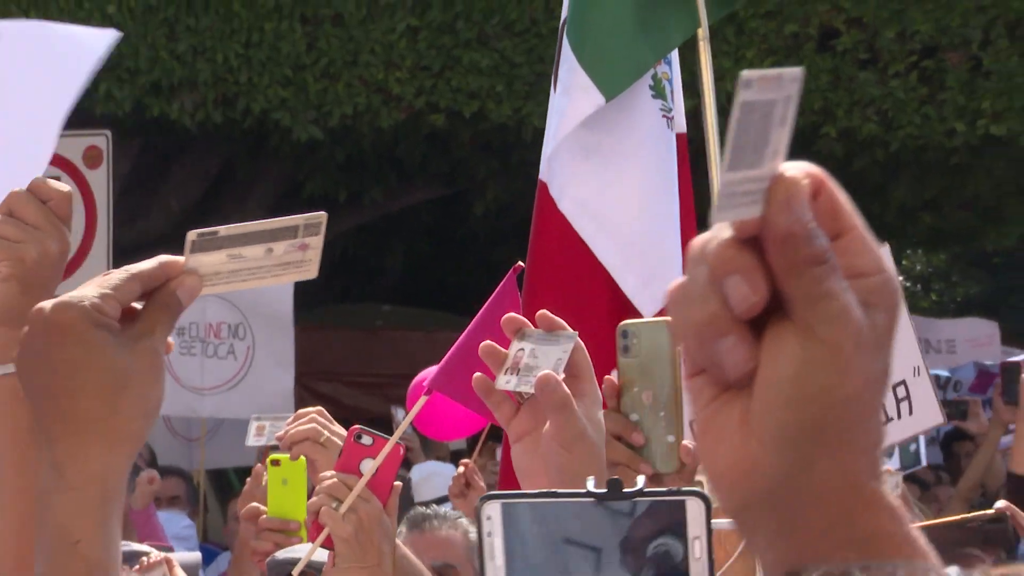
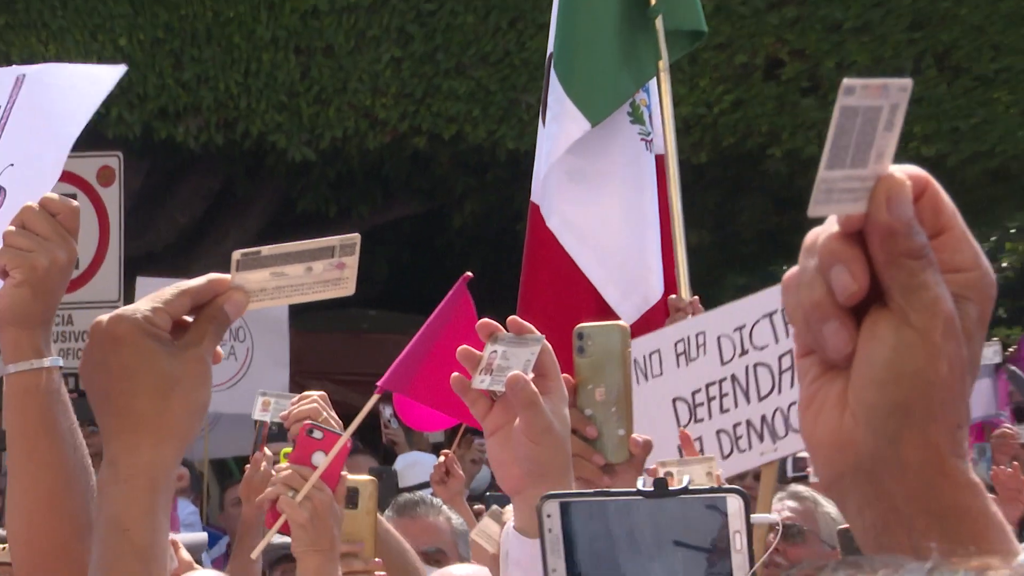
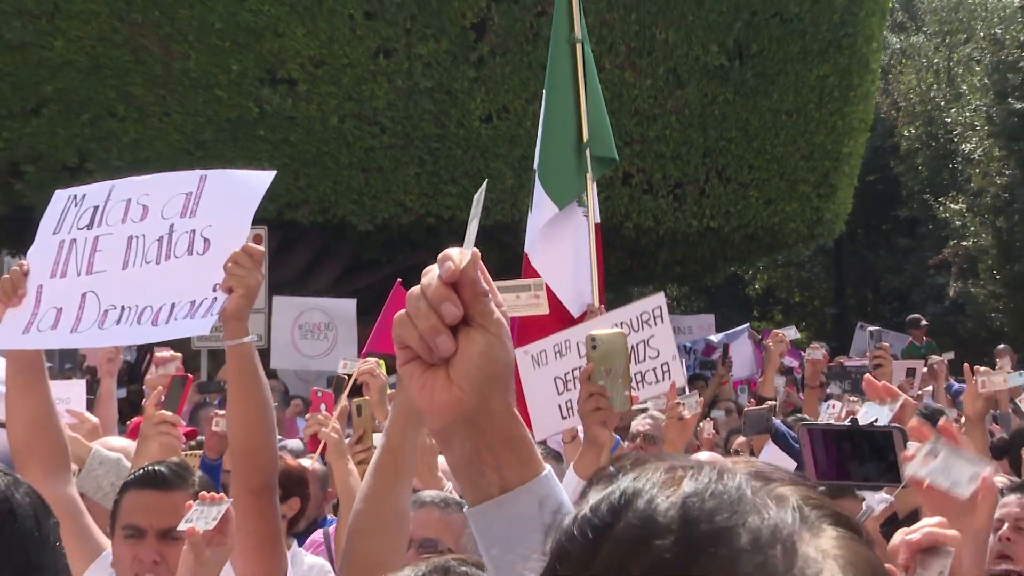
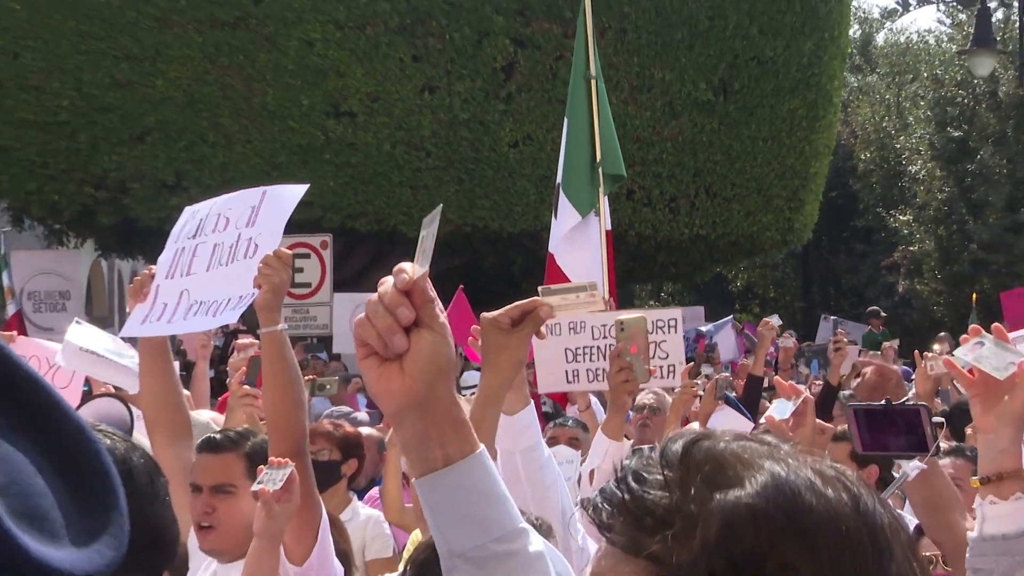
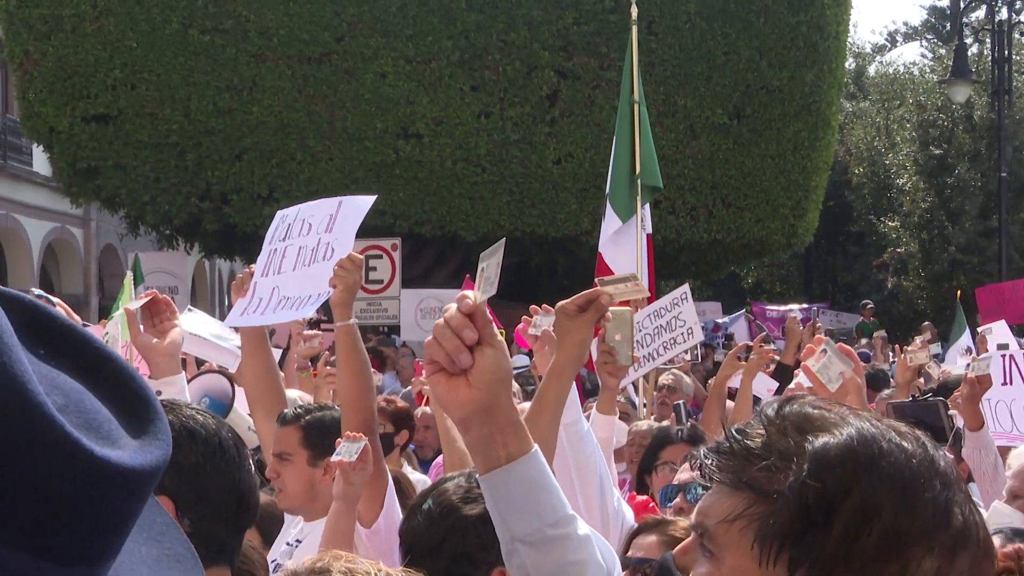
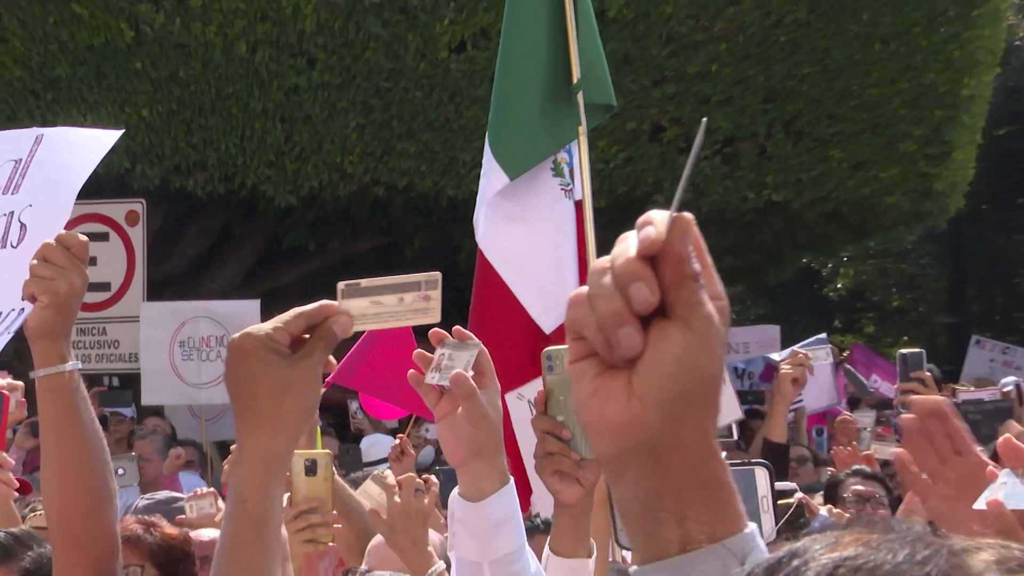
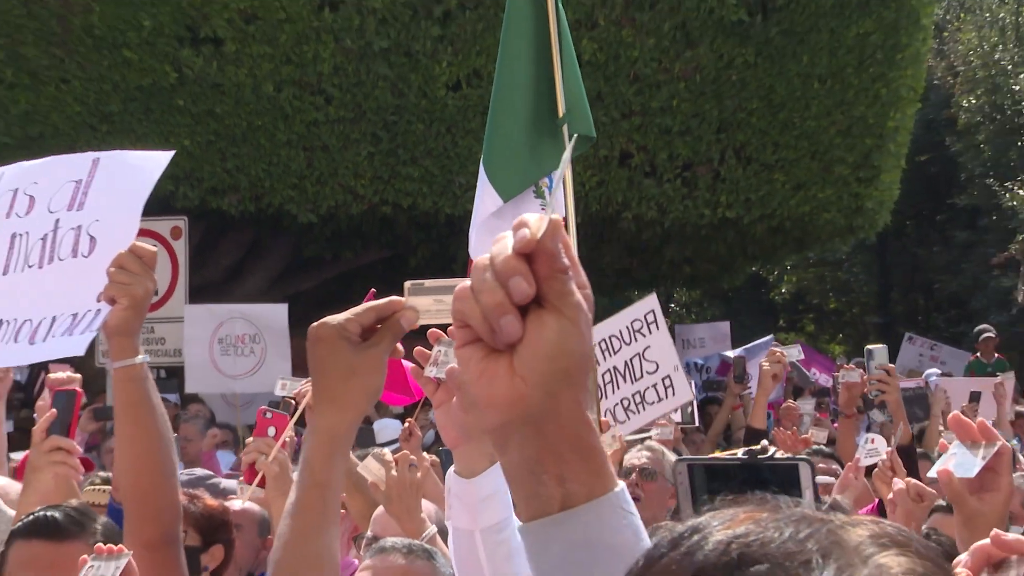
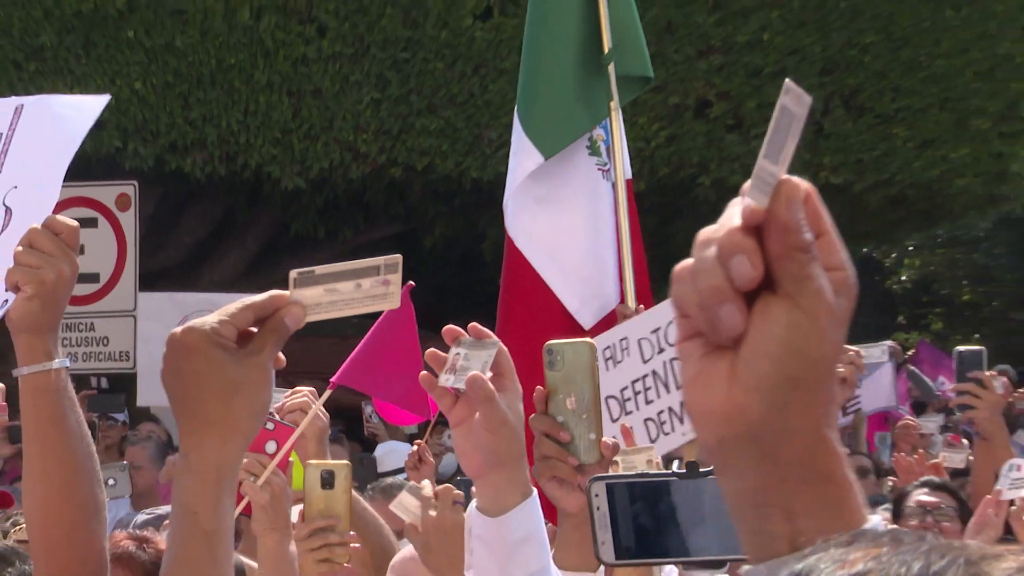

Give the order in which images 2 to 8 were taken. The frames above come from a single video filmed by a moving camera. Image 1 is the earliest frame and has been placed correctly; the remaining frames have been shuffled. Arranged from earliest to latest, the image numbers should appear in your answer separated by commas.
2, 8, 6, 7, 3, 4, 5
